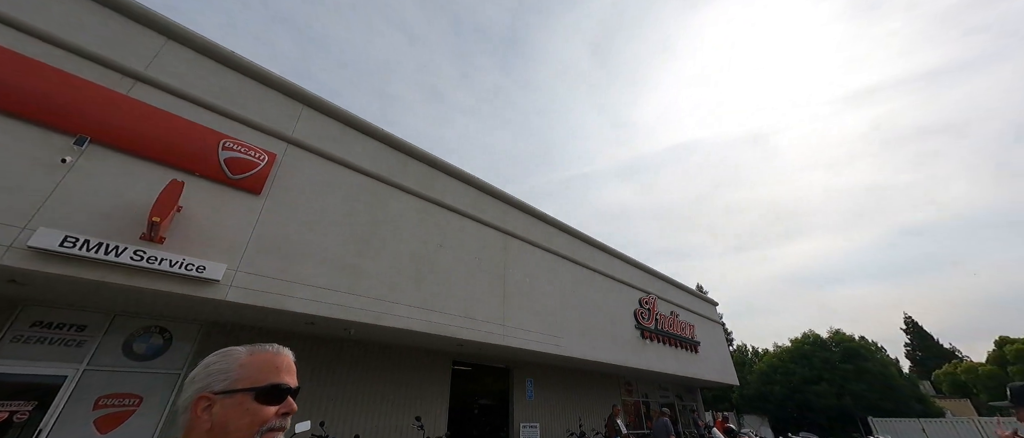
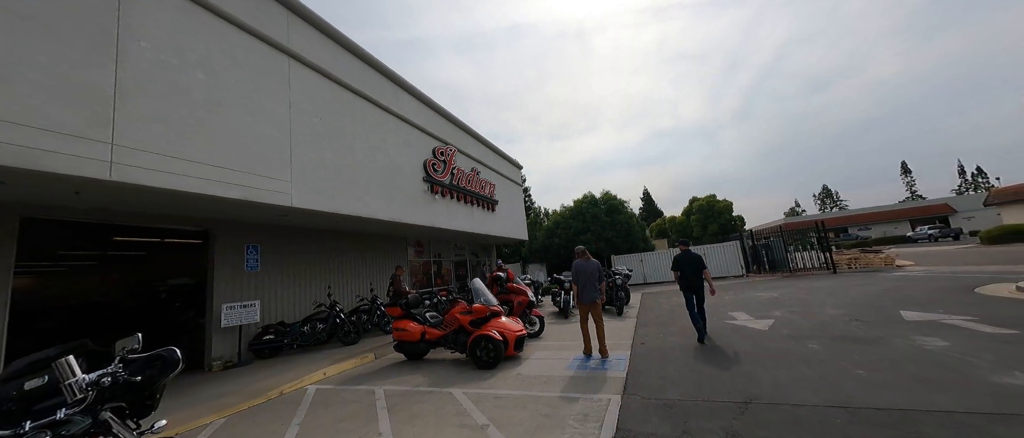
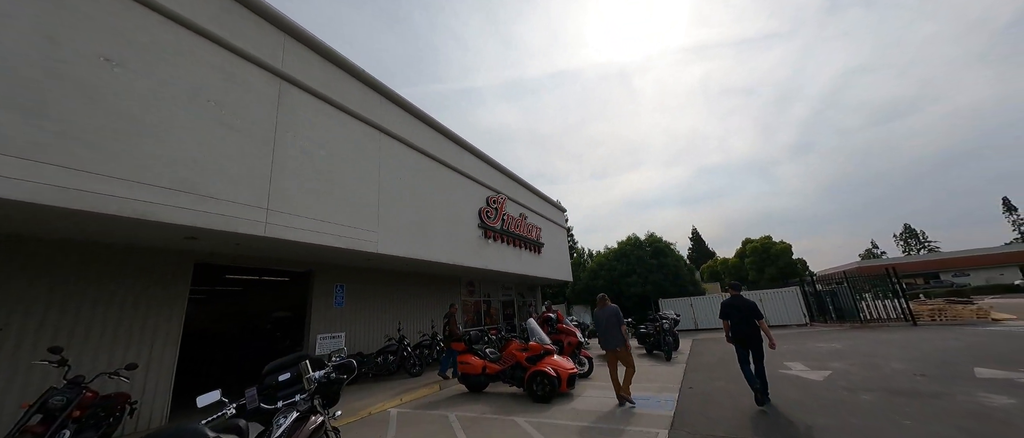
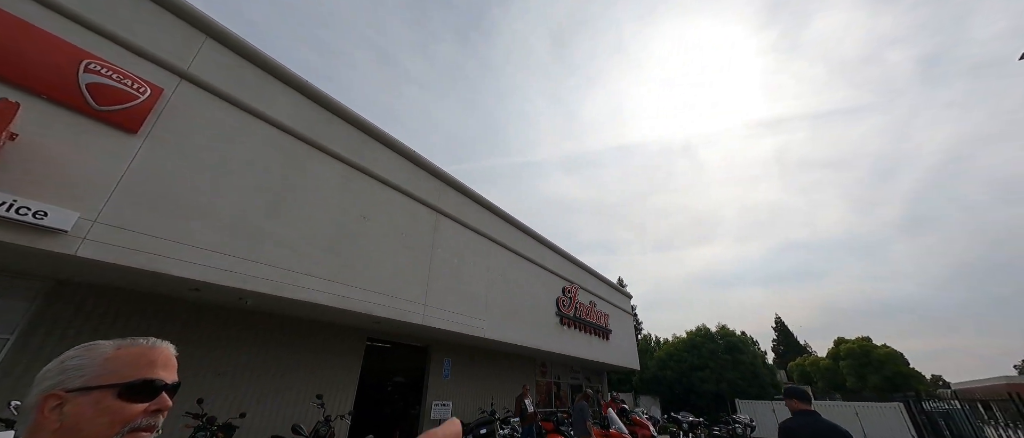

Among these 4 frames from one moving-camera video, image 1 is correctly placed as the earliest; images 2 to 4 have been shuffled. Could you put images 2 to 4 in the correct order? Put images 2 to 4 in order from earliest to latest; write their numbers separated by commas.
4, 3, 2
